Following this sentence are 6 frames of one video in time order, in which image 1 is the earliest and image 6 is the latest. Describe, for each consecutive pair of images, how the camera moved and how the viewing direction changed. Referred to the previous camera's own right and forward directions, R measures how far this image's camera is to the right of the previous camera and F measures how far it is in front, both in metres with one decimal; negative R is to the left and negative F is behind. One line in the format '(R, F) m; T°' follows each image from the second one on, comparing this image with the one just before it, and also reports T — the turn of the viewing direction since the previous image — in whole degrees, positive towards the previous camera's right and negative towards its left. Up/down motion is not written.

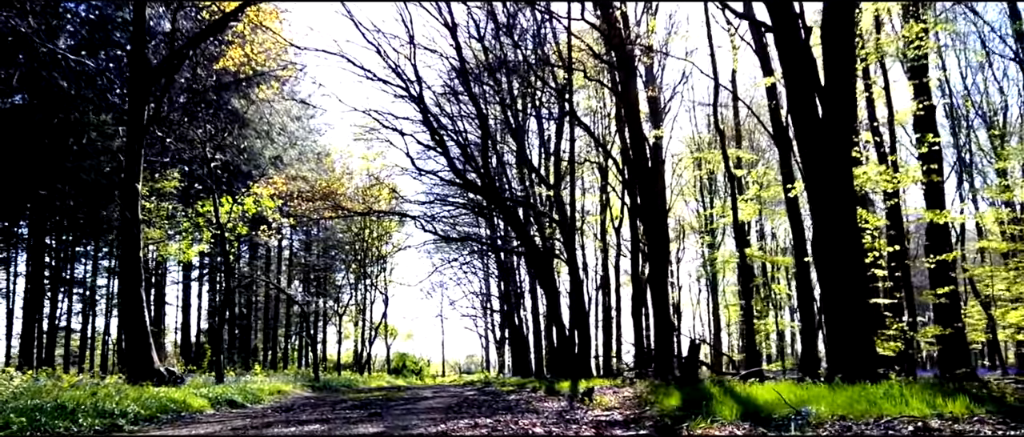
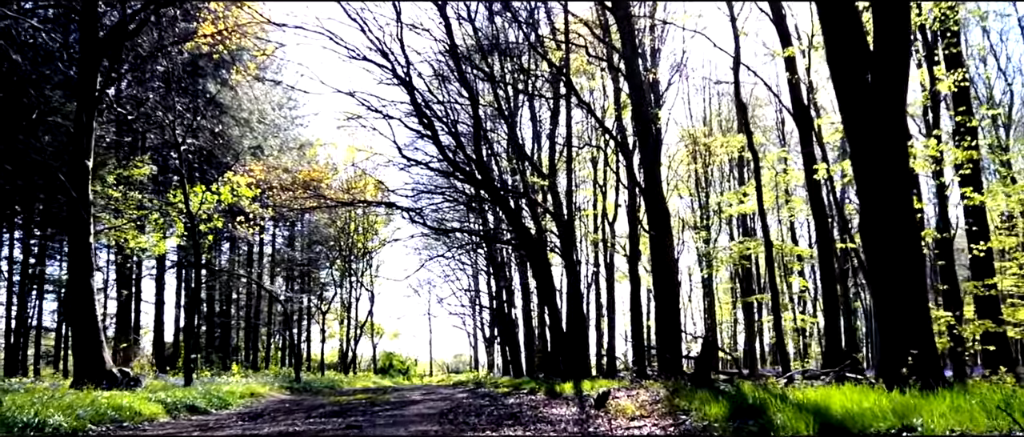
(-0.1, +1.1) m; +1°
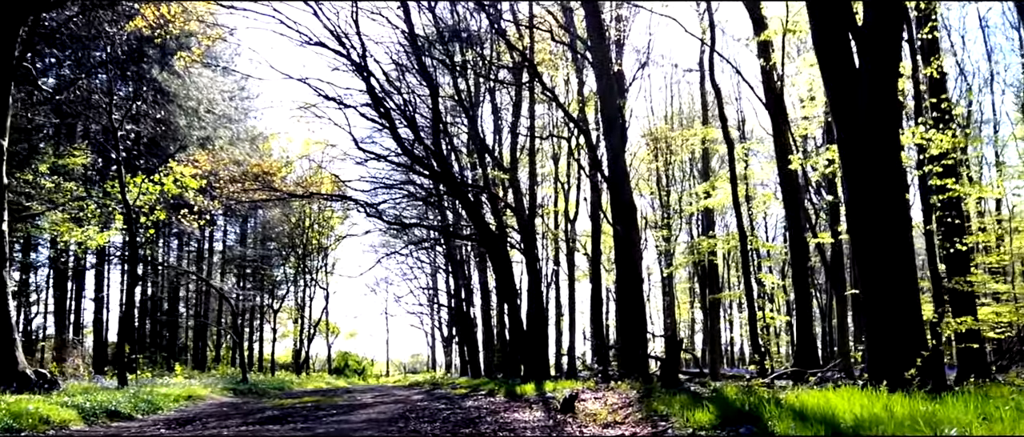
(0.0, +0.6) m; +3°
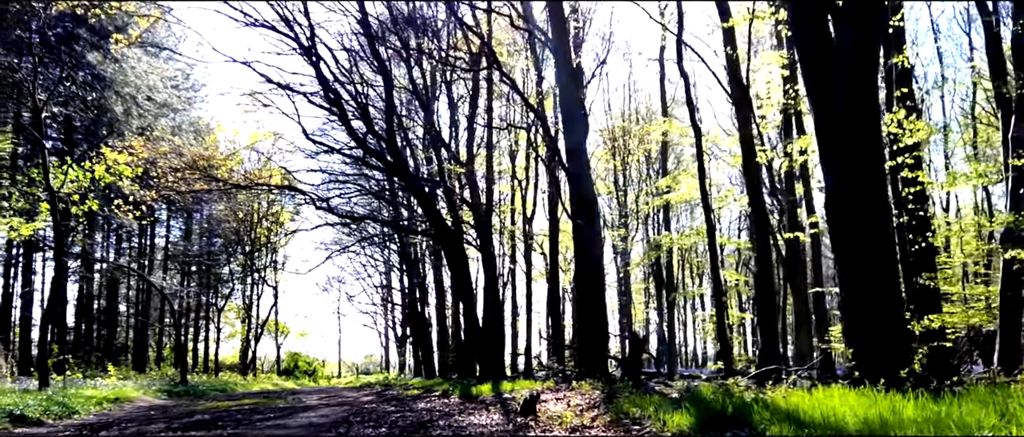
(0.0, +0.5) m; +3°
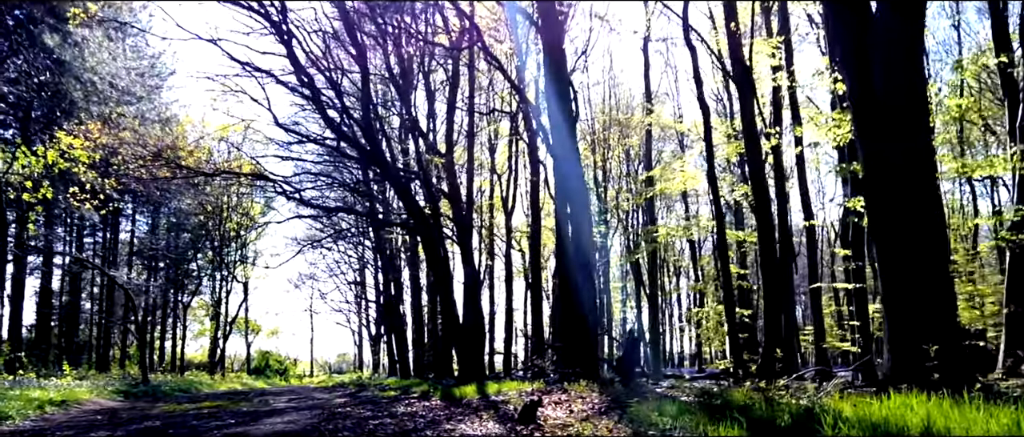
(-0.2, +0.7) m; +2°
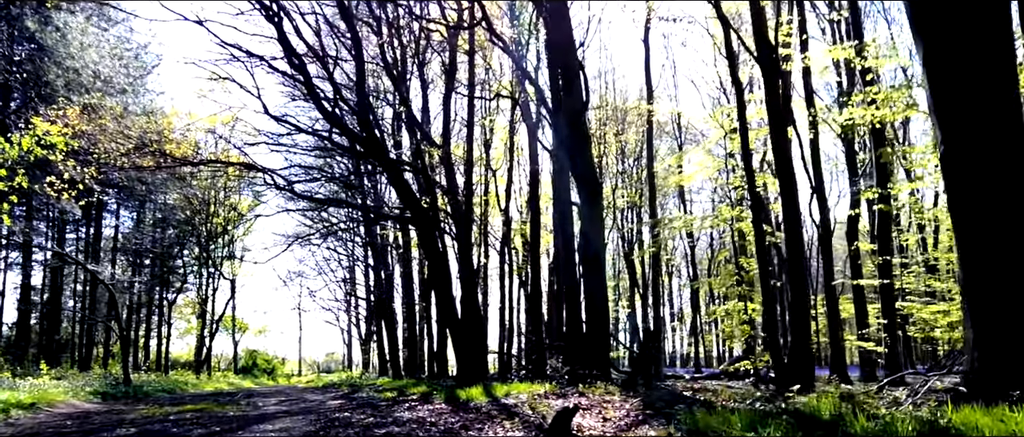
(-0.2, +0.7) m; +1°
